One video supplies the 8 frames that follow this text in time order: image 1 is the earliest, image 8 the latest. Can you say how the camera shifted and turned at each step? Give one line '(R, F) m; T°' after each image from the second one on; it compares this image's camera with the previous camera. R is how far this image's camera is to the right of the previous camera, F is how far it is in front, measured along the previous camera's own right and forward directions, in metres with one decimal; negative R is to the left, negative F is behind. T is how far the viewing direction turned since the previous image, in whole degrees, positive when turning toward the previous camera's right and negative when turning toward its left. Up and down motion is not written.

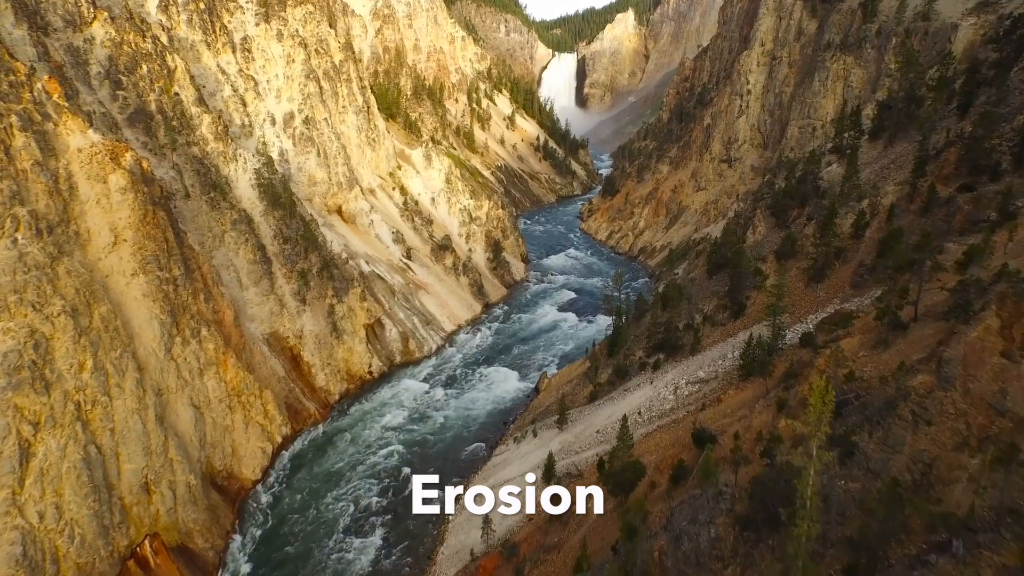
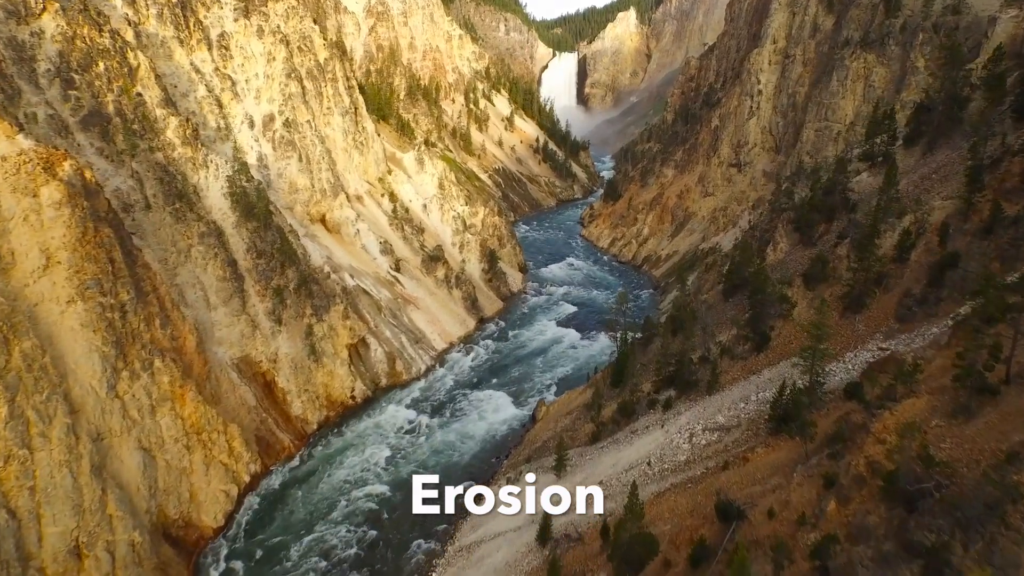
(+0.3, +2.2) m; 0°
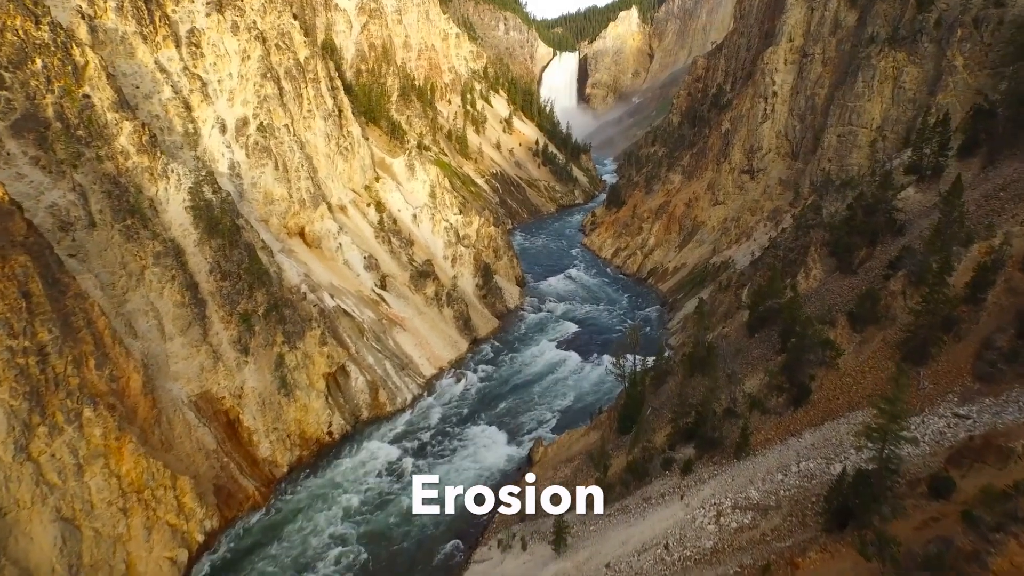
(+0.3, +2.6) m; 0°
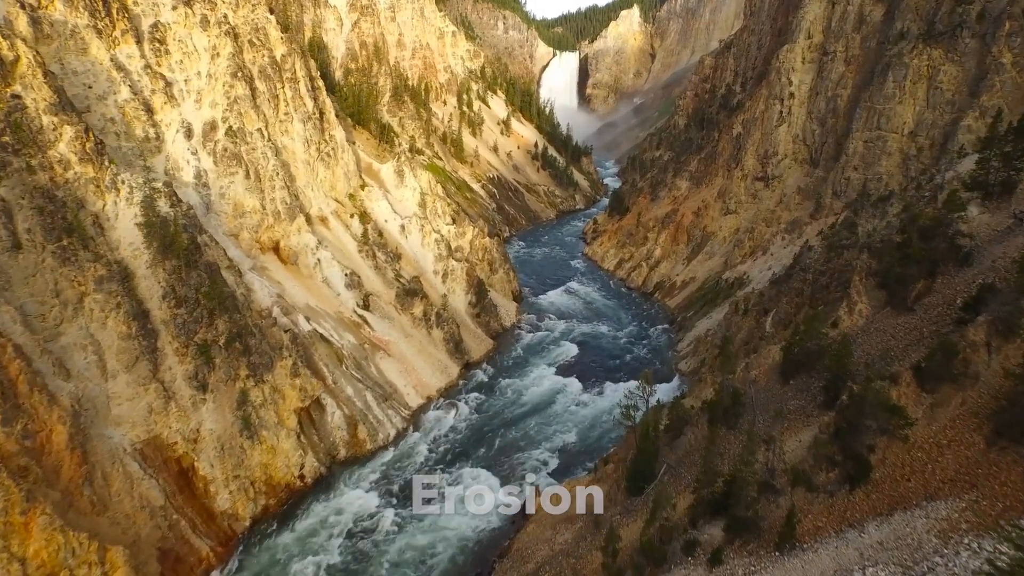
(+0.3, +2.6) m; 0°
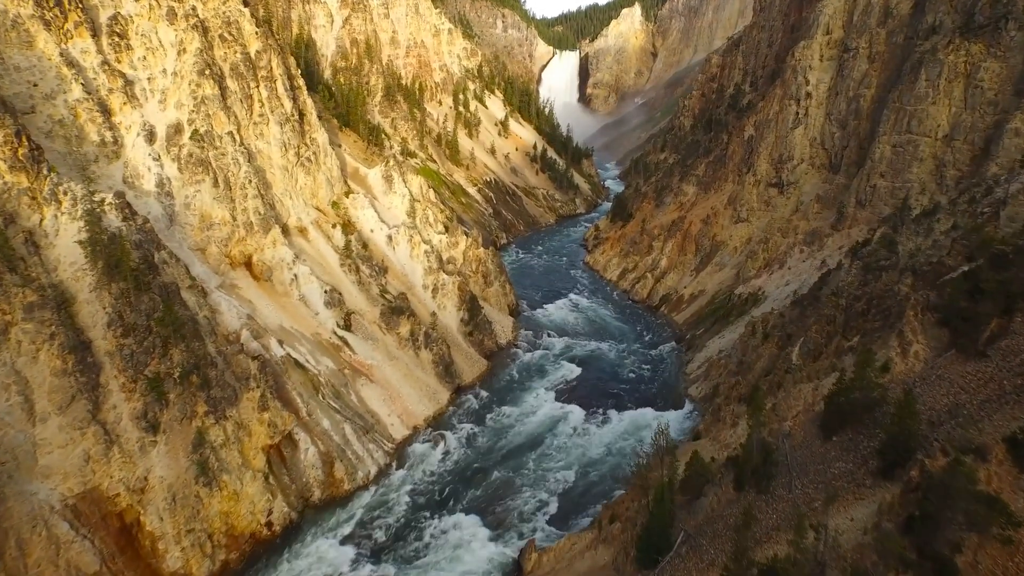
(+0.3, +2.3) m; 0°
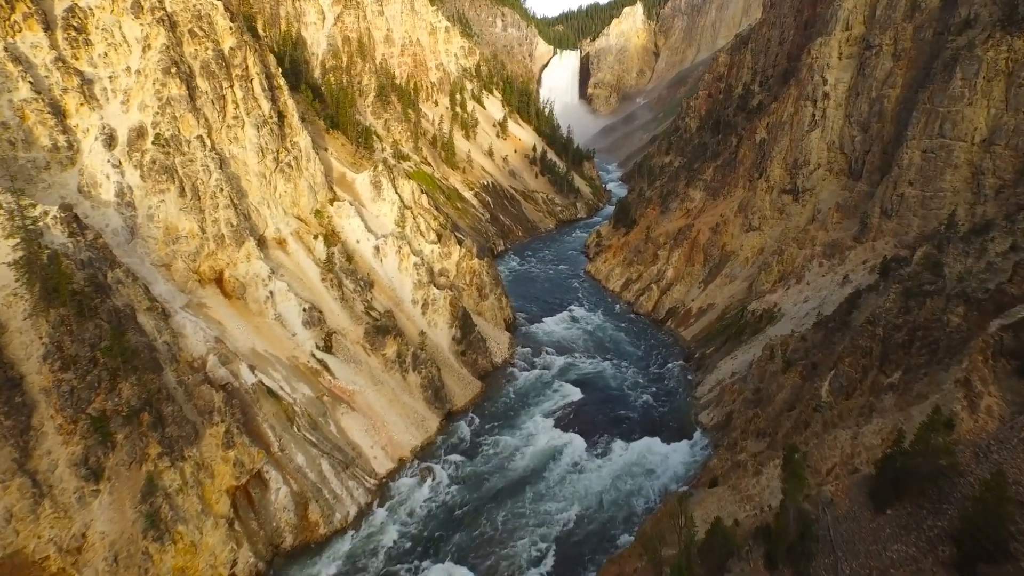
(+0.3, +2.0) m; 0°
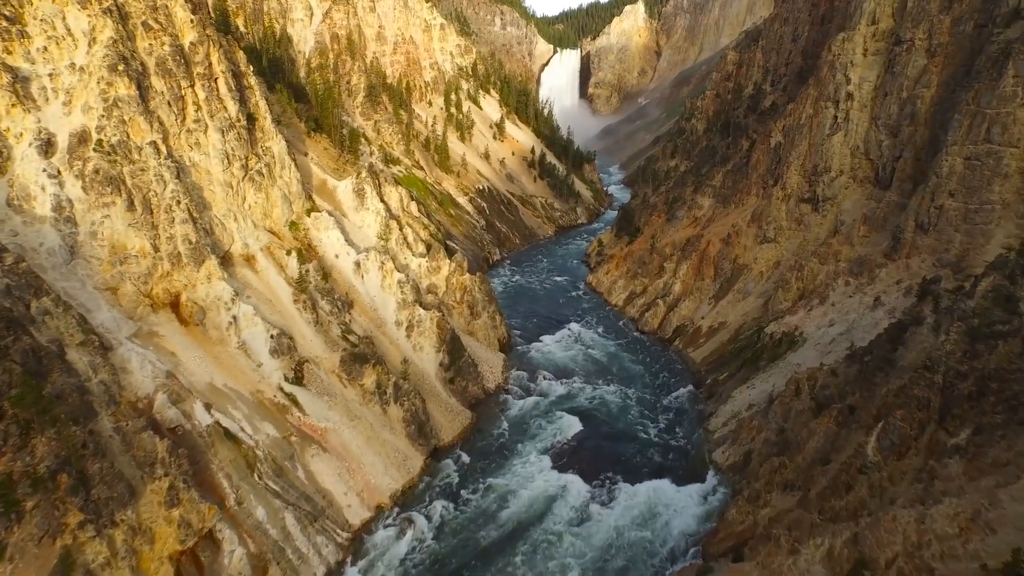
(+0.4, +2.4) m; 0°
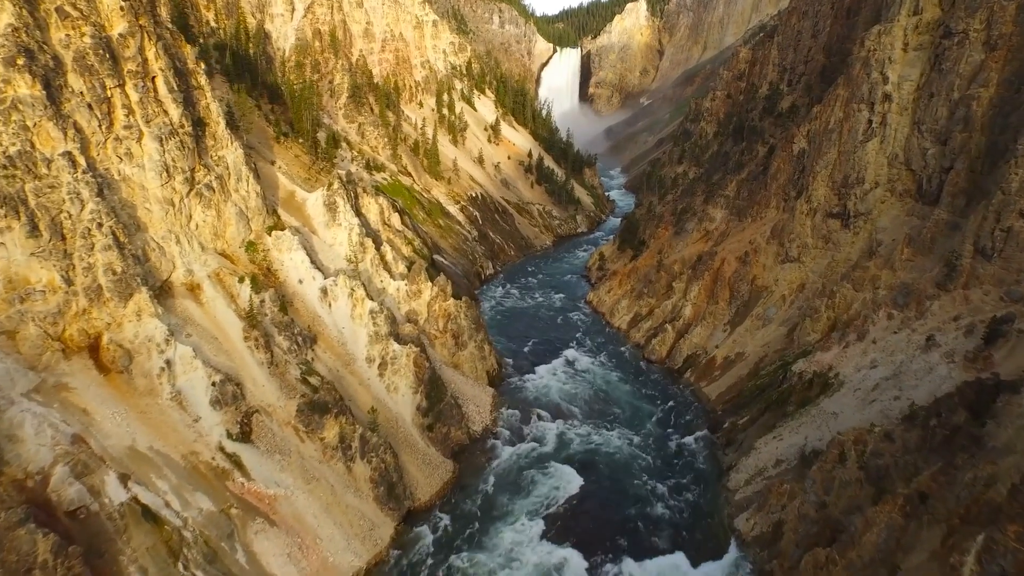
(+0.5, +3.2) m; 0°
